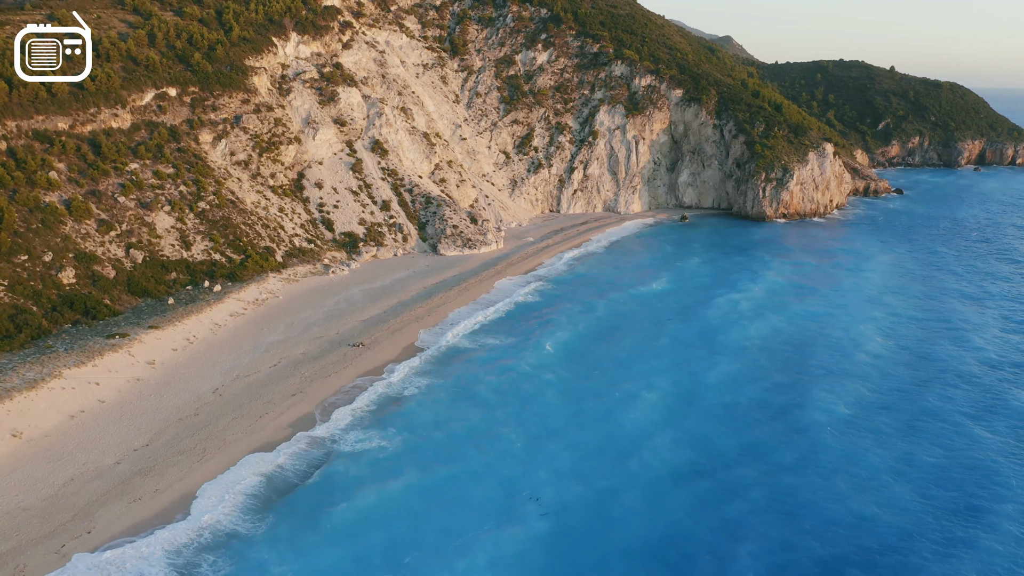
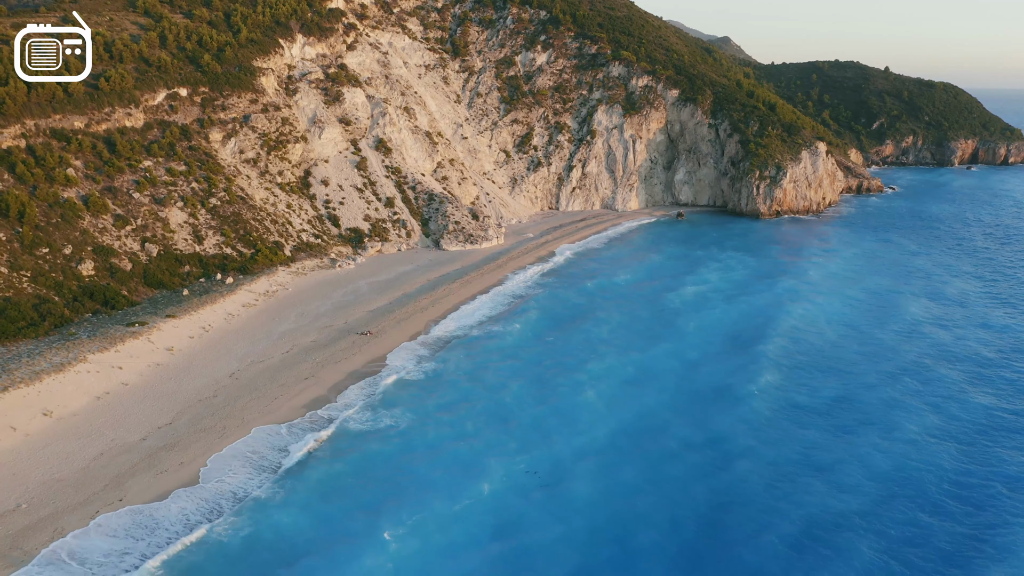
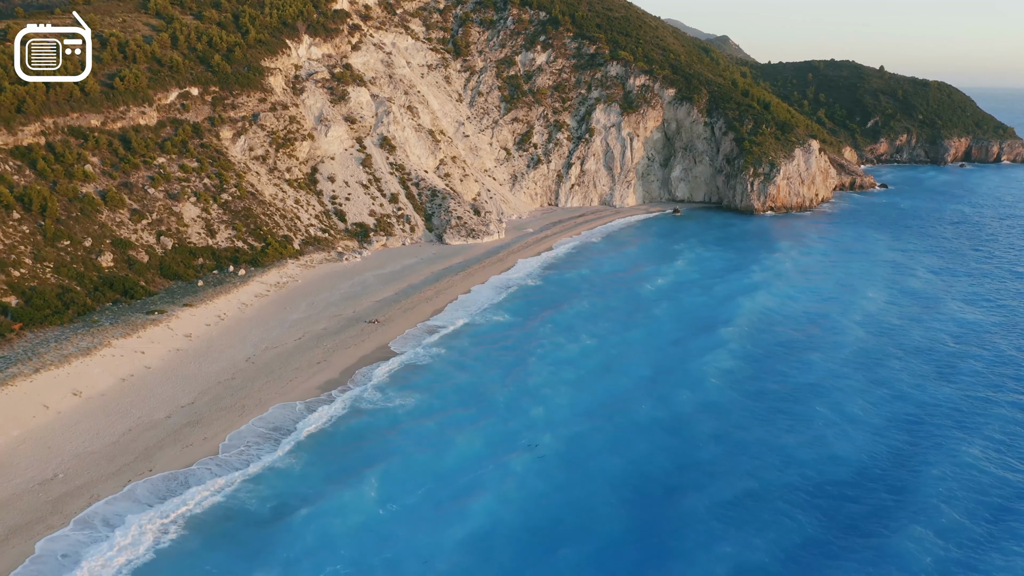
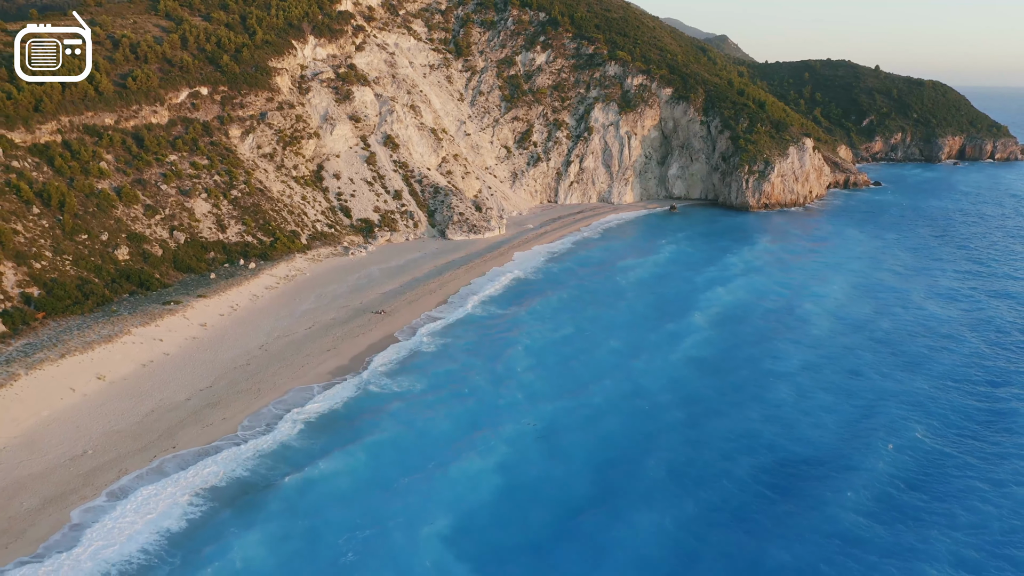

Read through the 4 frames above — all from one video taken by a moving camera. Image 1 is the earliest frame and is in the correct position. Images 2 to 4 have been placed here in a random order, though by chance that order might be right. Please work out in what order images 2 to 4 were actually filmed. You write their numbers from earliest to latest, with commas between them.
2, 3, 4
